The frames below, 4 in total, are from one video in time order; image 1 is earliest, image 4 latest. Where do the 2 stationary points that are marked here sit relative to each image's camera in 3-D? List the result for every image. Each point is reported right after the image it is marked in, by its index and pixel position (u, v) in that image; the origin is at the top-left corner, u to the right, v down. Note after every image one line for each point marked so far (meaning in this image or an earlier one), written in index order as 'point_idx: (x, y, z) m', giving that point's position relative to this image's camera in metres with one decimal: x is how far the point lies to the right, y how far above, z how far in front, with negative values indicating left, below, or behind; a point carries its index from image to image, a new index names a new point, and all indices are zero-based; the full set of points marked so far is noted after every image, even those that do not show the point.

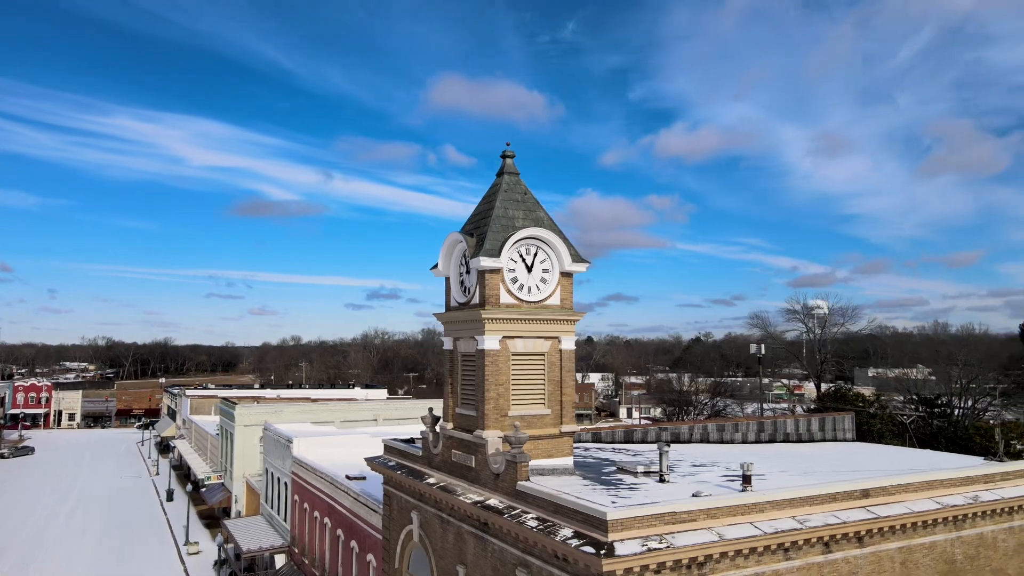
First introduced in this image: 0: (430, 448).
0: (-1.9, -3.7, +17.0) m
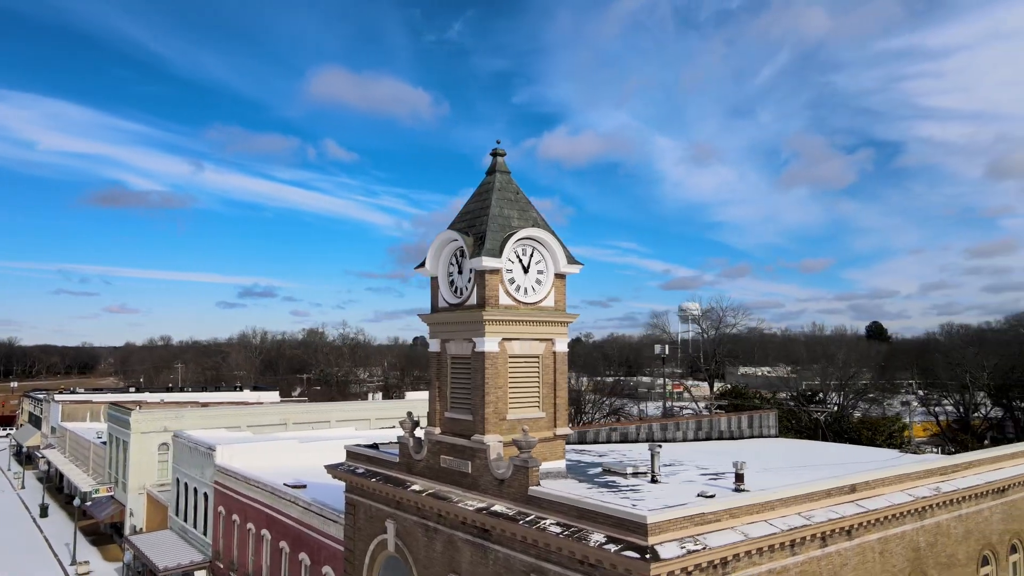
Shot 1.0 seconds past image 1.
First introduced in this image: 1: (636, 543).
0: (-2.3, -3.7, +16.3) m
1: (+1.8, -3.7, +10.7) m
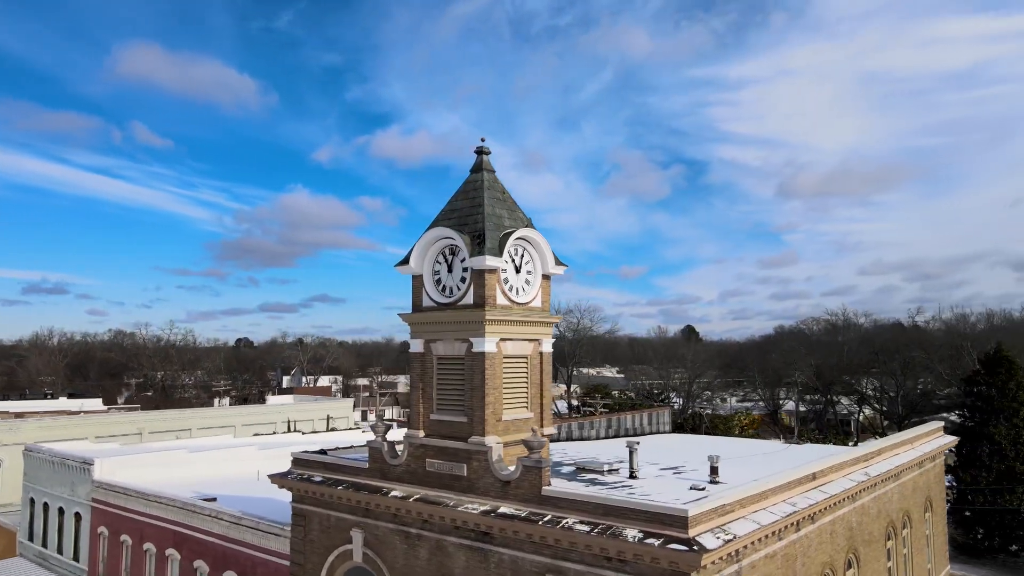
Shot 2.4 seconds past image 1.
0: (-2.7, -3.7, +15.7) m
1: (+2.5, -3.7, +11.1) m
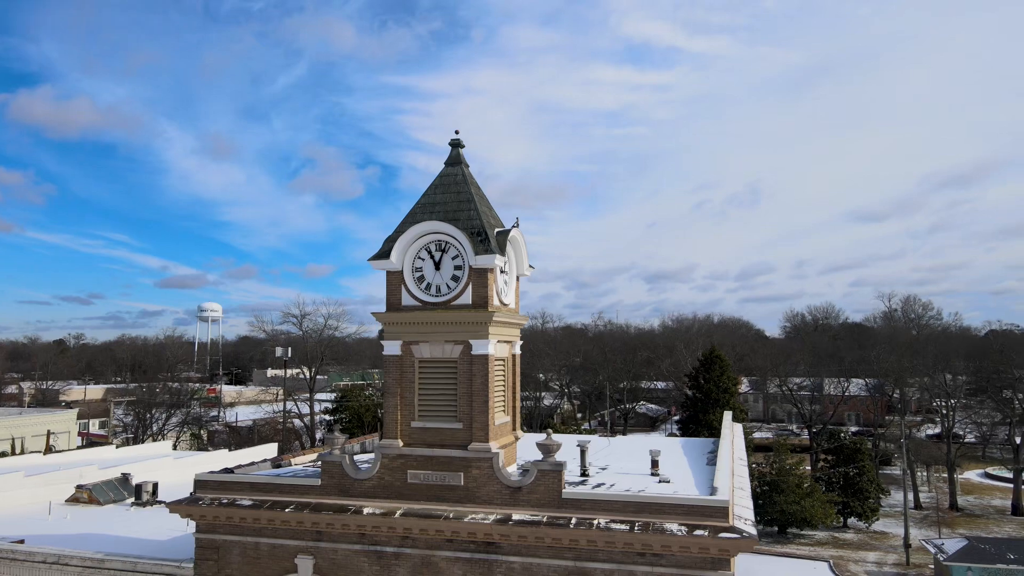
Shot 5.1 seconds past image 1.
0: (-3.2, -3.6, +14.1) m
1: (+3.4, -3.8, +11.9) m
